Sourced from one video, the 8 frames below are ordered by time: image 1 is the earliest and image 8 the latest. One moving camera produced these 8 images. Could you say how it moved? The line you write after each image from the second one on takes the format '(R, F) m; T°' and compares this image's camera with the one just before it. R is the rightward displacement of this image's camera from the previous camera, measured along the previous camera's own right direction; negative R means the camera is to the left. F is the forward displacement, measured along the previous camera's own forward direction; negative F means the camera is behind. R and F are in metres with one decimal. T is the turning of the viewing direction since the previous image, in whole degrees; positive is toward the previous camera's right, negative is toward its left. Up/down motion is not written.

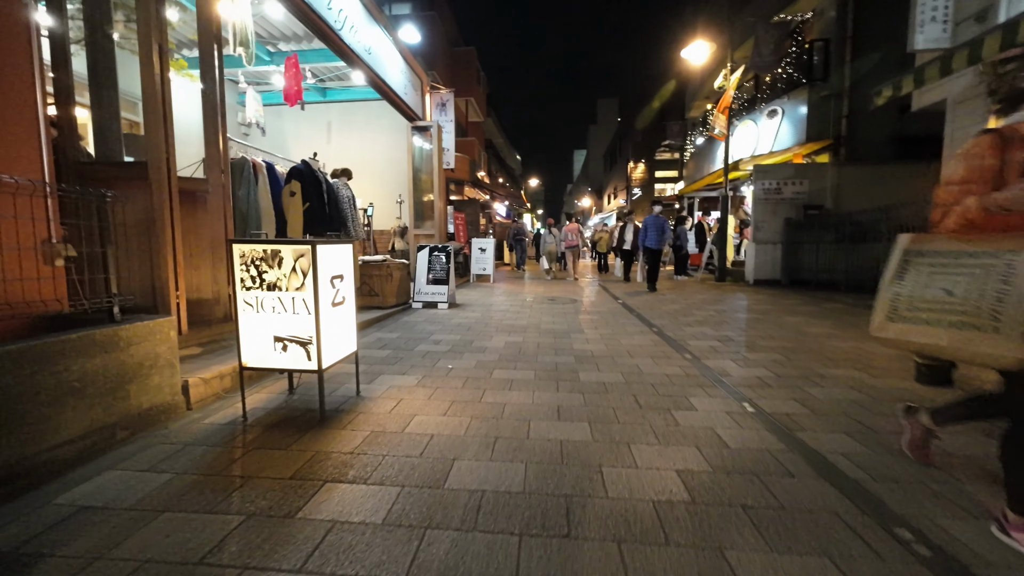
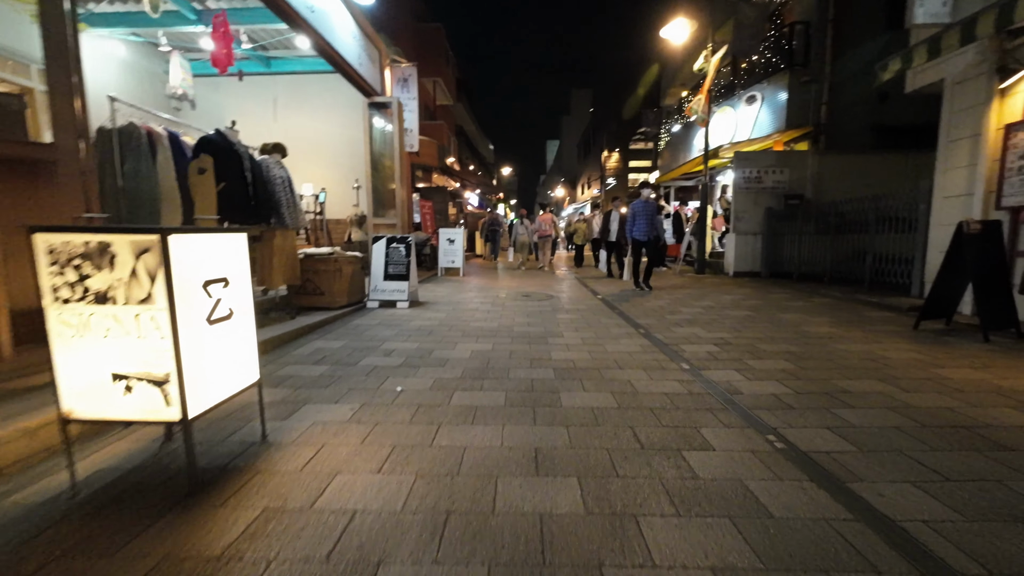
(+0.1, +0.9) m; +4°
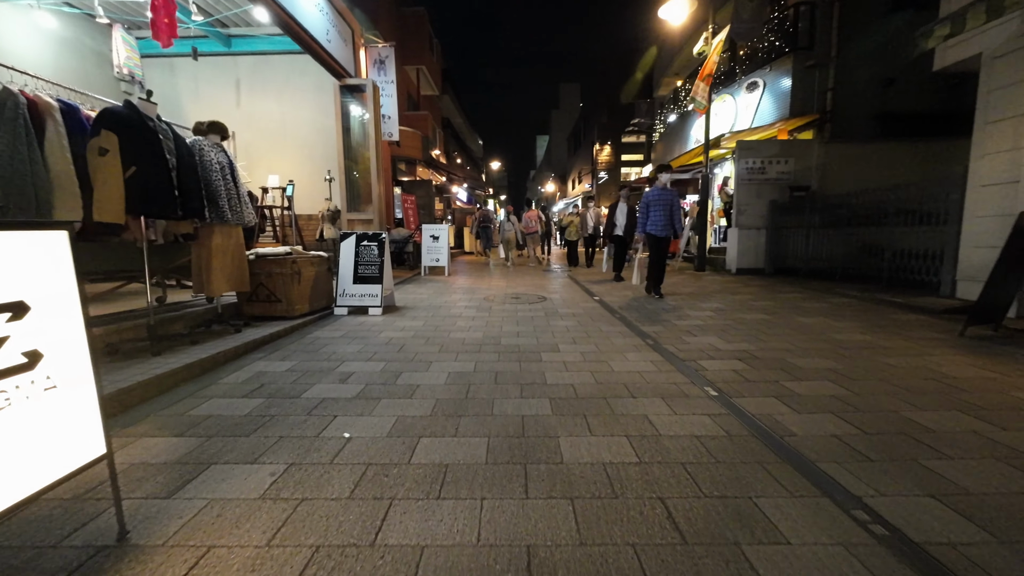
(+0.1, +0.9) m; +1°
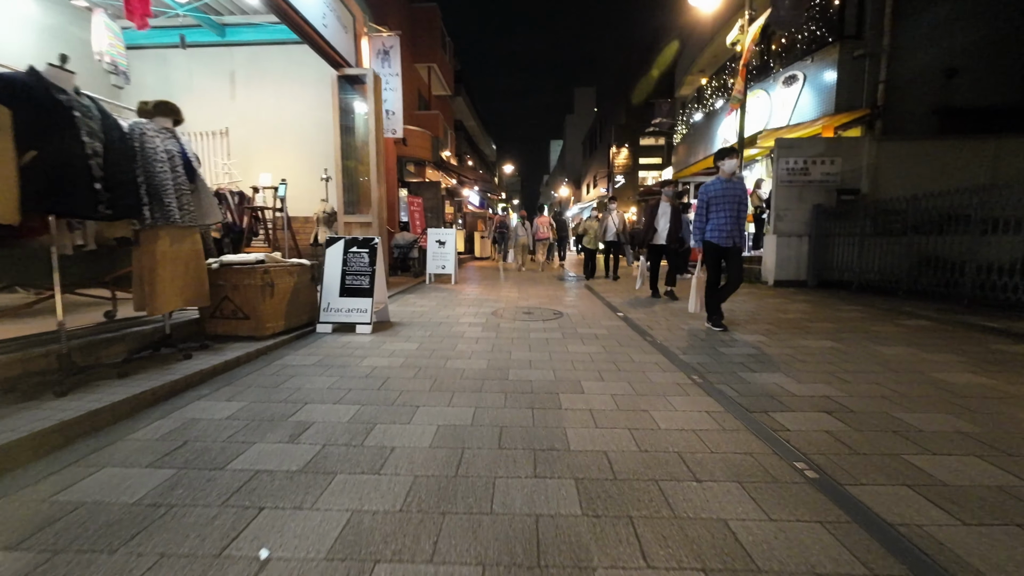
(0.0, +1.0) m; -2°
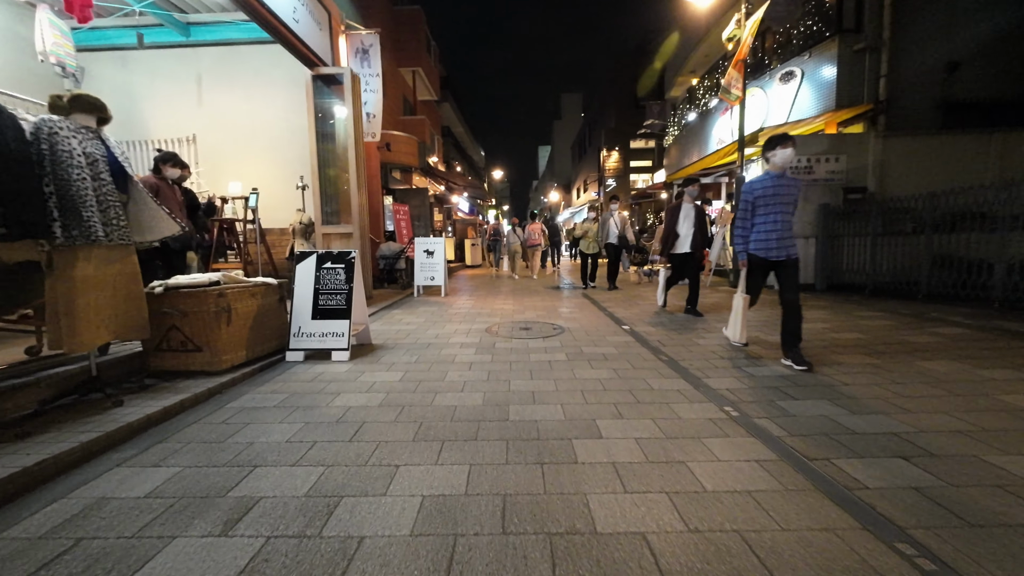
(-0.1, +0.7) m; +1°
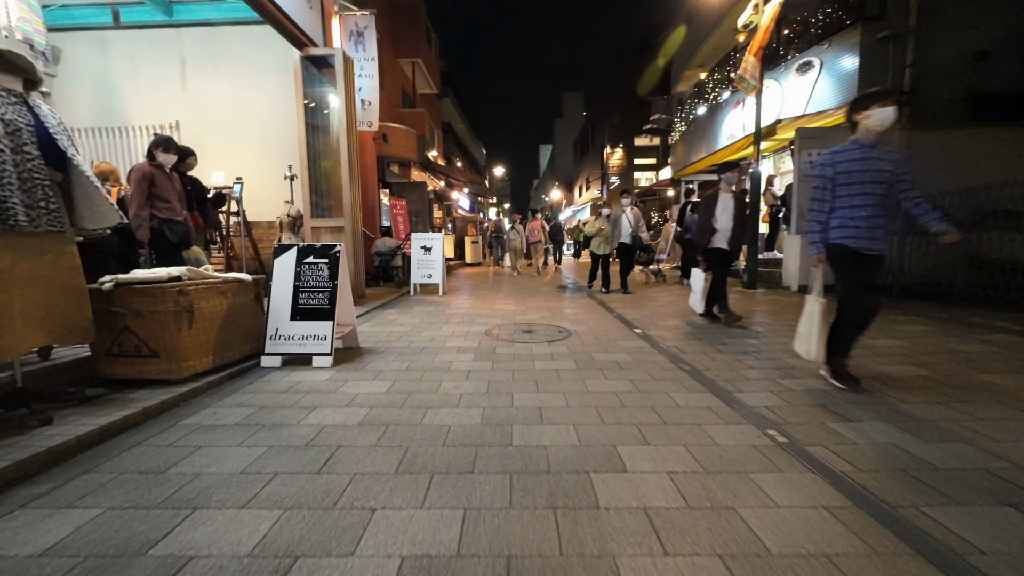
(0.0, +0.6) m; 0°
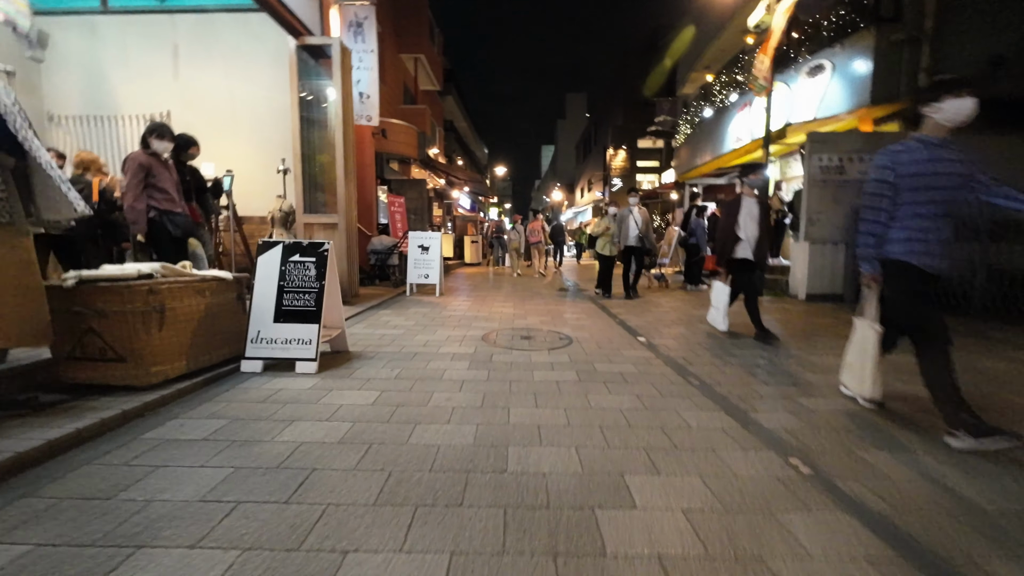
(0.0, +0.3) m; 0°
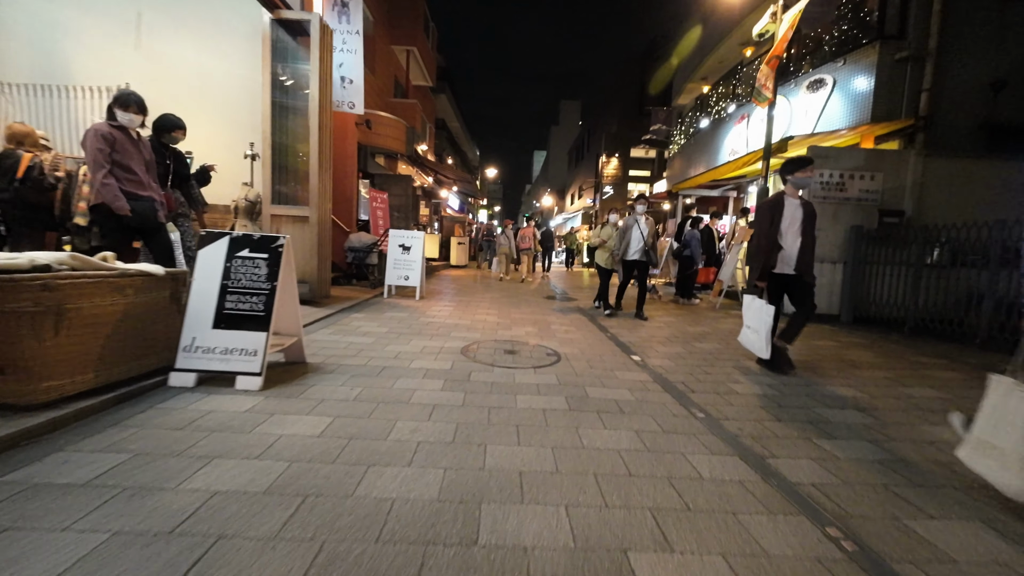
(0.0, +0.6) m; +2°
